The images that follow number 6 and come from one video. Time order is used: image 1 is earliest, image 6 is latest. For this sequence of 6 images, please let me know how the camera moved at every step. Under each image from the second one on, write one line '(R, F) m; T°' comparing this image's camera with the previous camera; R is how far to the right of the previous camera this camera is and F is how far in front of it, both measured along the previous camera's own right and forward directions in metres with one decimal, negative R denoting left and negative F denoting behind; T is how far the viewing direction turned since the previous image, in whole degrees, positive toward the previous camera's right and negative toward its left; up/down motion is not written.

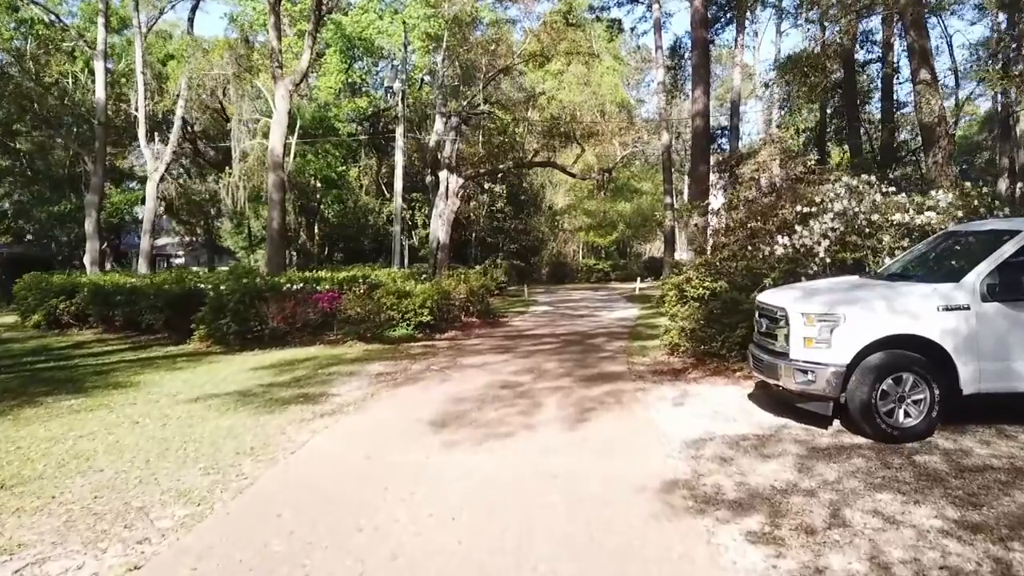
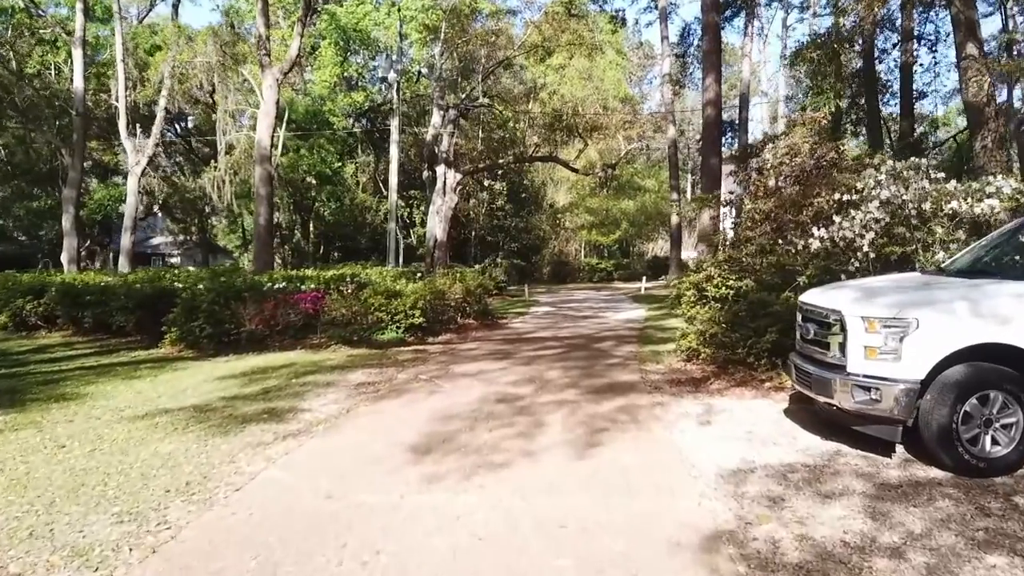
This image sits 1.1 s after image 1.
(0.0, +1.2) m; 0°
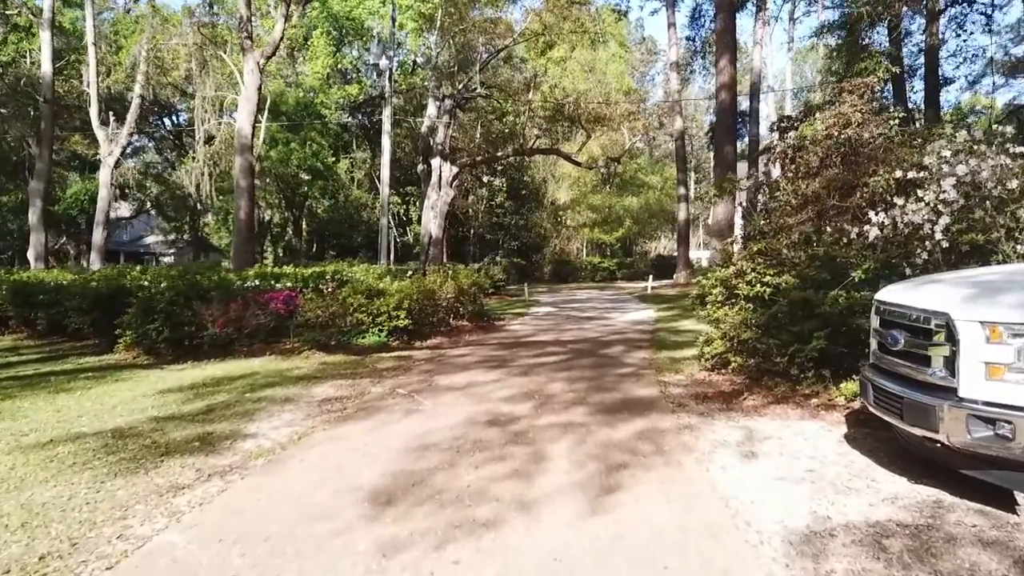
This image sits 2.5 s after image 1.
(+0.1, +1.5) m; 0°
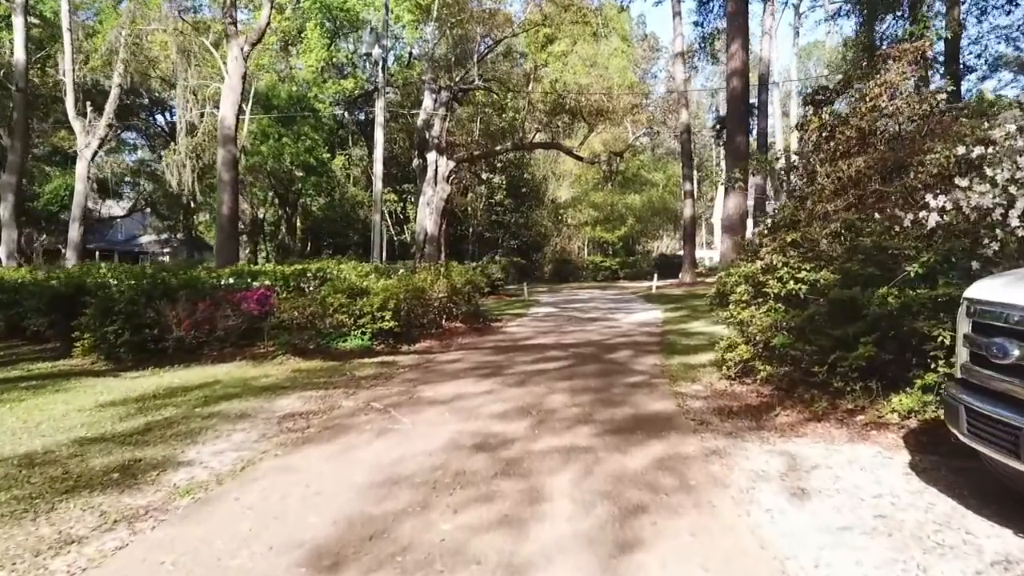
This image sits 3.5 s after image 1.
(+0.1, +1.1) m; 0°
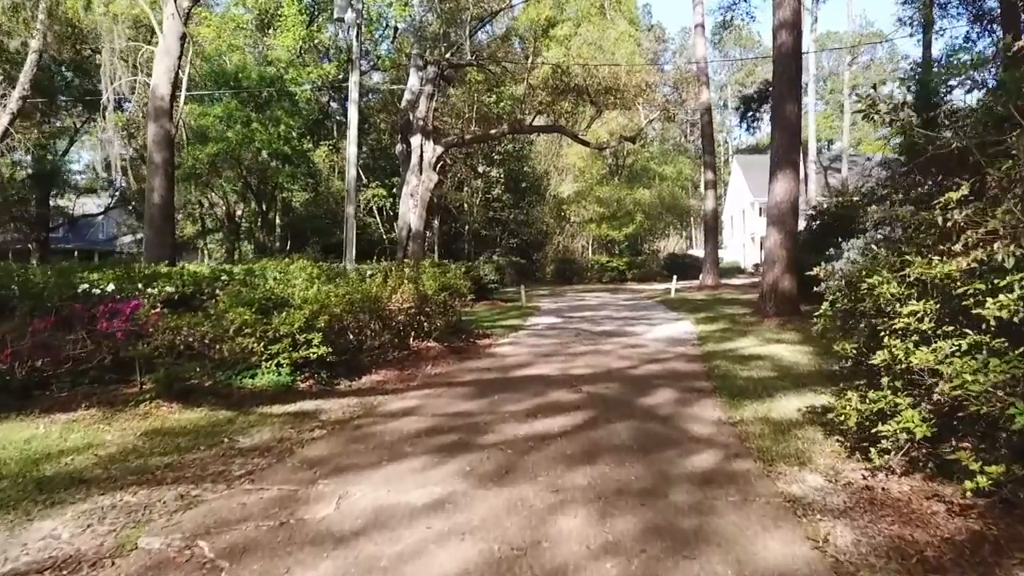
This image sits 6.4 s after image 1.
(+0.1, +3.4) m; 0°
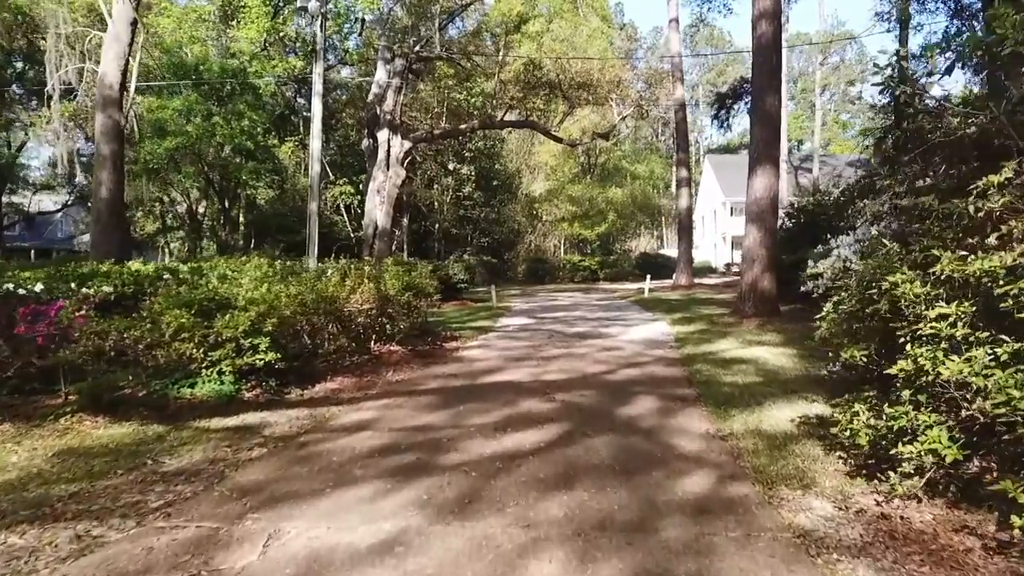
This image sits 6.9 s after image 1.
(0.0, +0.6) m; +2°
